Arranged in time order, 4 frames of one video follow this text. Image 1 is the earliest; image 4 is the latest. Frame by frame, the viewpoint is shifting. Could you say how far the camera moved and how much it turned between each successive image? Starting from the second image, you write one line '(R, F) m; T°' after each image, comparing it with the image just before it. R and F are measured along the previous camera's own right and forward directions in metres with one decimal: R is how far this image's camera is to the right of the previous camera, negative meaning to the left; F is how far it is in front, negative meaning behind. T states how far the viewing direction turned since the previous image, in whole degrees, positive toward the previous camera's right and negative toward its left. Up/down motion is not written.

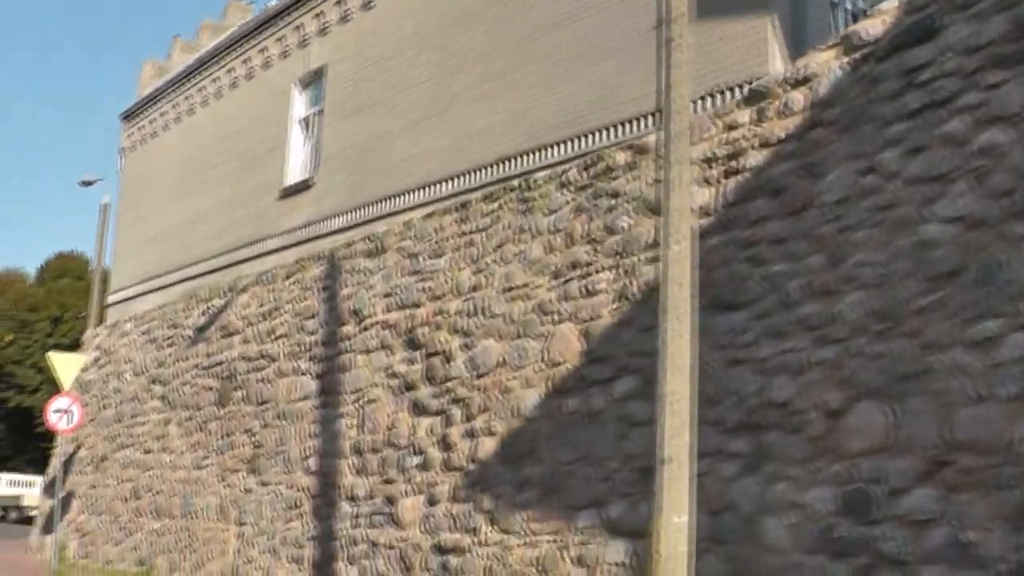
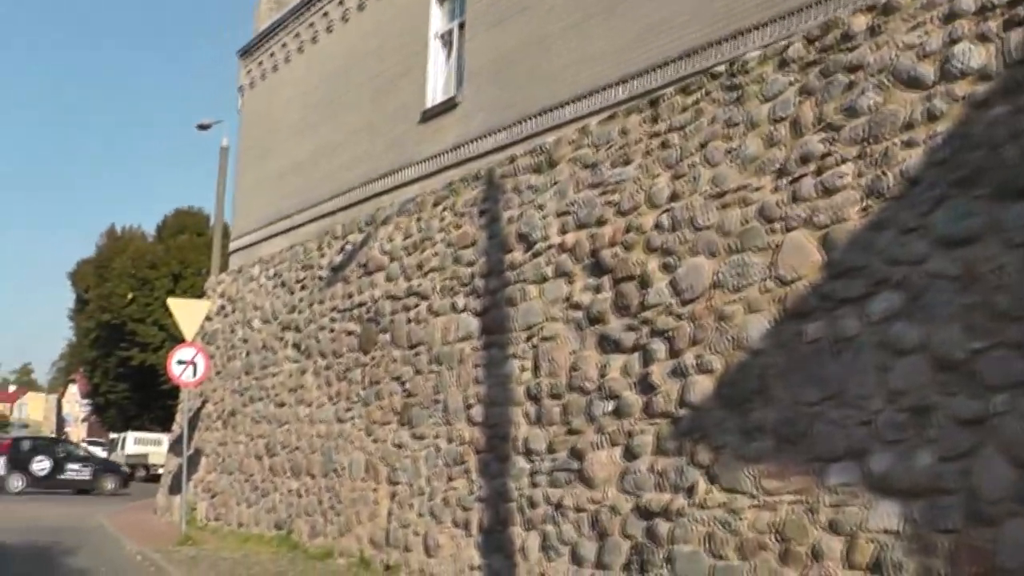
(-0.6, +1.8) m; -4°
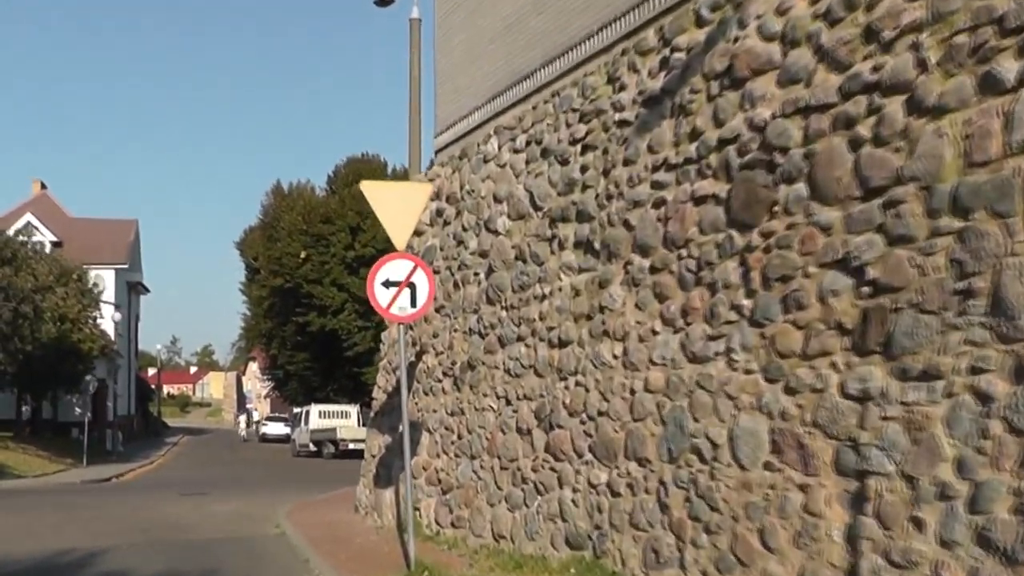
(-1.6, +6.0) m; -6°
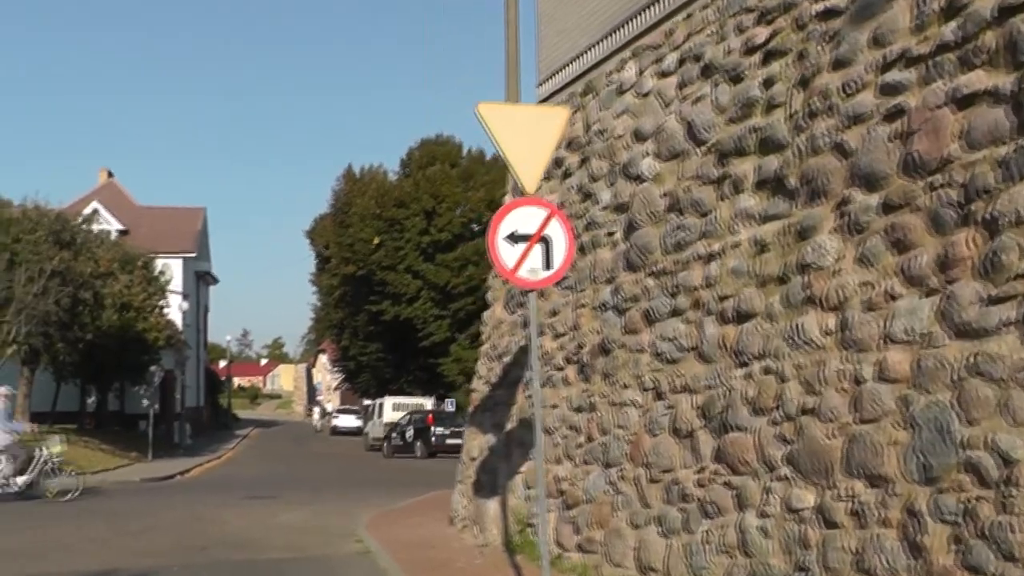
(-0.4, +2.1) m; -3°
